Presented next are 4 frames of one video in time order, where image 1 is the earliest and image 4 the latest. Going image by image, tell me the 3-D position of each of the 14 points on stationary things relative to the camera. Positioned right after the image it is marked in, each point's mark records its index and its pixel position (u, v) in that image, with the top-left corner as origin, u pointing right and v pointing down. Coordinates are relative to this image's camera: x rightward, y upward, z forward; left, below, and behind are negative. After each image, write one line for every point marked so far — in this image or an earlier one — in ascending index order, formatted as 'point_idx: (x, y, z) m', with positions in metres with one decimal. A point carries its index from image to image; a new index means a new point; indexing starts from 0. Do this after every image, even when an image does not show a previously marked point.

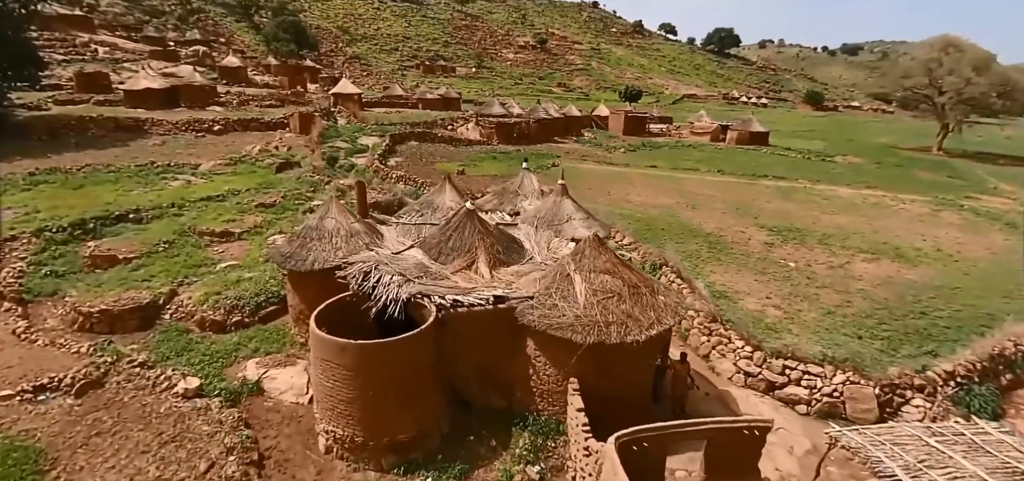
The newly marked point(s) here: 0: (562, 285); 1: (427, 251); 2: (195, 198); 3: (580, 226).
0: (+0.8, -0.7, +8.1) m
1: (-1.6, -0.2, +9.6) m
2: (-10.7, +1.4, +16.8) m
3: (+1.6, +0.3, +11.5) m
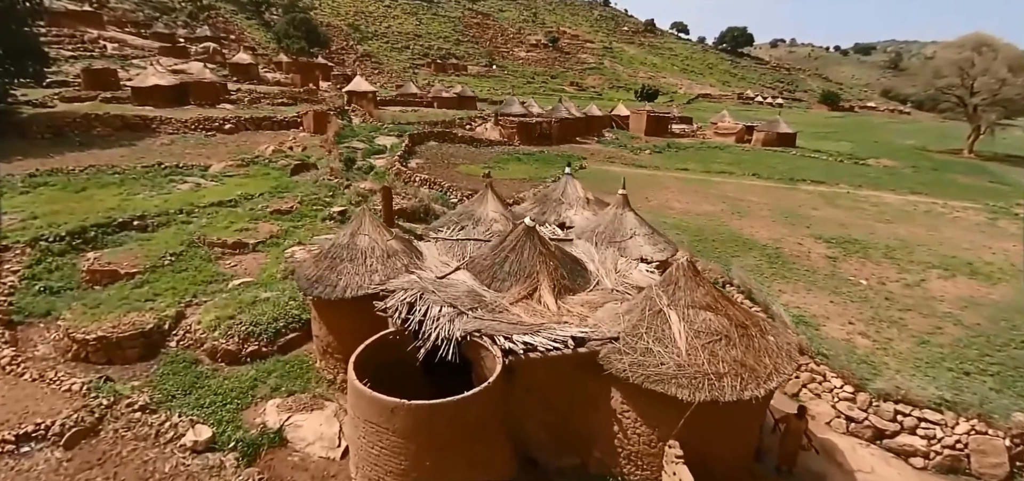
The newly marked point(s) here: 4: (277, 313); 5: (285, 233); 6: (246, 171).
0: (+1.9, -1.1, +6.6) m
1: (-0.6, -0.6, +8.2) m
2: (-9.5, +1.2, +15.5) m
3: (+2.7, -0.1, +10.0) m
4: (-4.5, -1.4, +9.7) m
5: (-6.2, +0.2, +13.7) m
6: (-10.5, +2.7, +19.7) m
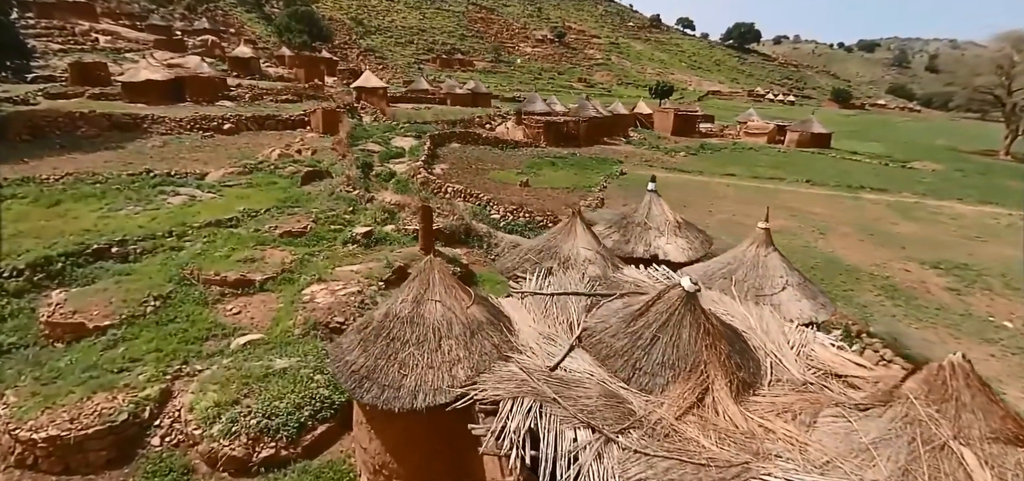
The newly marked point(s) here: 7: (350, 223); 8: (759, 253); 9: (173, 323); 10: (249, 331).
0: (+3.5, -1.9, +4.0) m
1: (+1.0, -1.3, +5.5) m
2: (-8.0, +0.5, +12.8) m
3: (+4.3, -0.8, +7.3) m
4: (-3.0, -2.1, +7.0) m
5: (-4.6, -0.5, +11.0) m
6: (-8.9, +2.1, +17.0) m
7: (-4.3, +0.5, +13.4) m
8: (+3.8, -0.2, +7.9) m
9: (-5.9, -1.4, +8.7) m
10: (-4.5, -1.5, +8.6) m
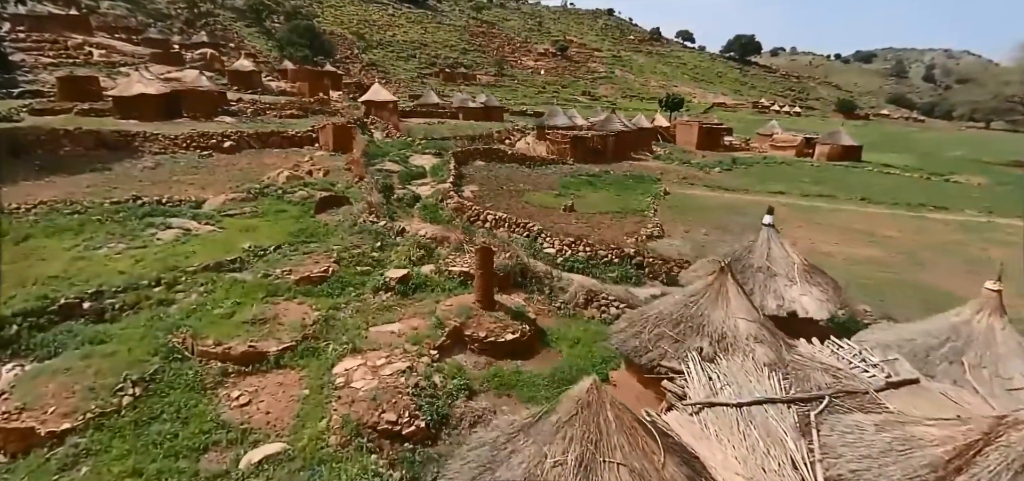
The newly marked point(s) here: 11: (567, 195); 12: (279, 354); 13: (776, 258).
0: (+4.9, -2.5, +1.6) m
1: (+2.5, -2.0, +3.1) m
2: (-6.5, -0.5, +10.4) m
3: (+5.7, -1.5, +5.0) m
4: (-1.5, -2.9, +4.6) m
5: (-3.2, -1.4, +8.6) m
6: (-7.5, +1.0, +14.7) m
7: (-2.9, -0.5, +11.1) m
8: (+5.3, -0.9, +5.5) m
9: (-4.4, -2.3, +6.3) m
10: (-3.0, -2.4, +6.1) m
11: (+2.1, +1.7, +18.9) m
12: (-3.5, -1.7, +7.7) m
13: (+4.5, -0.3, +8.5) m
